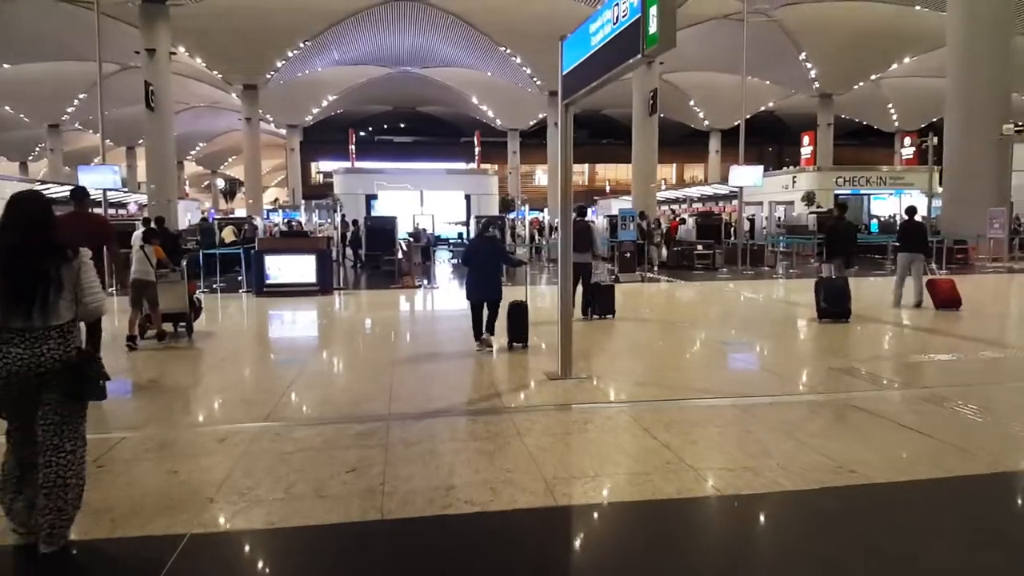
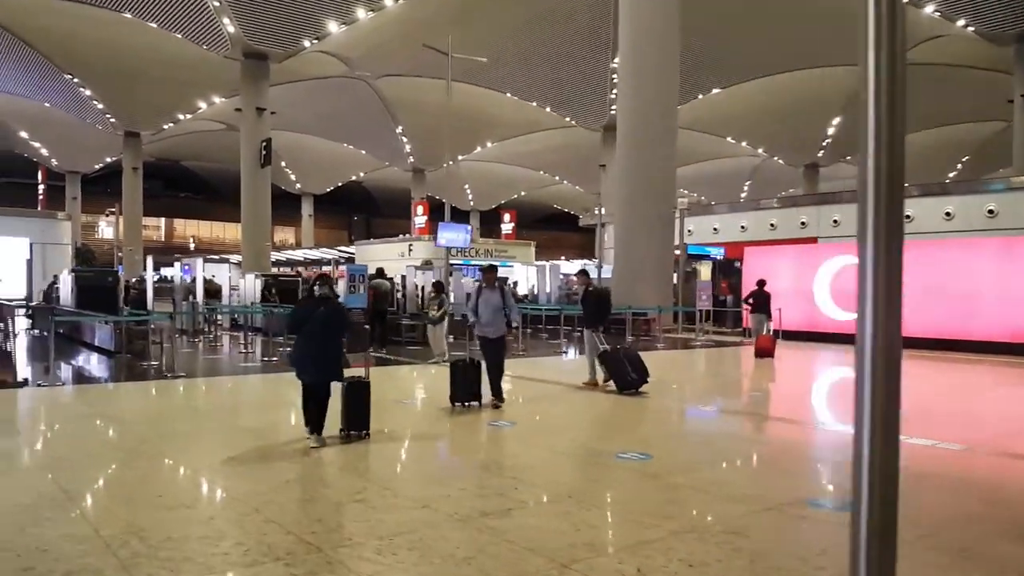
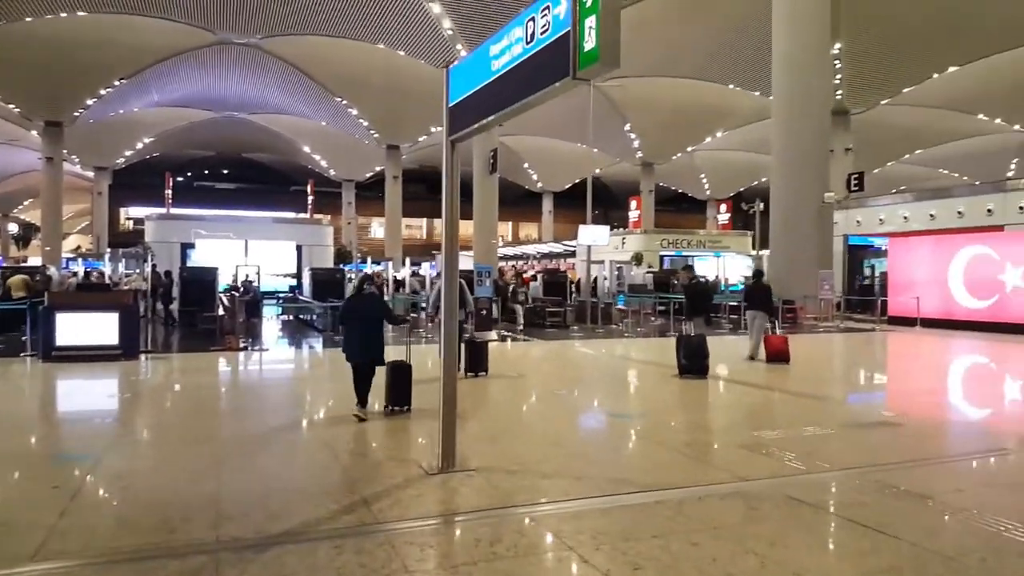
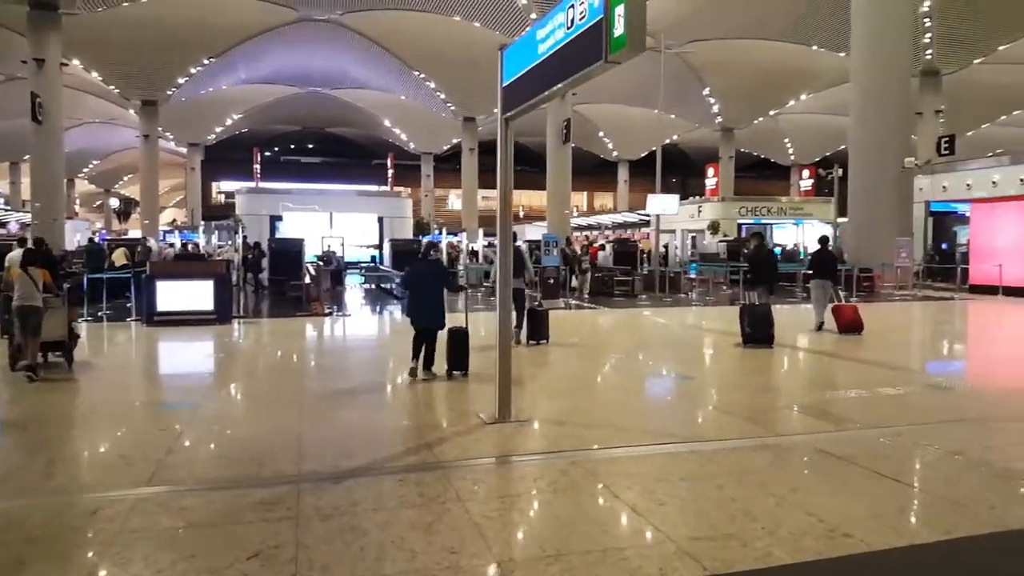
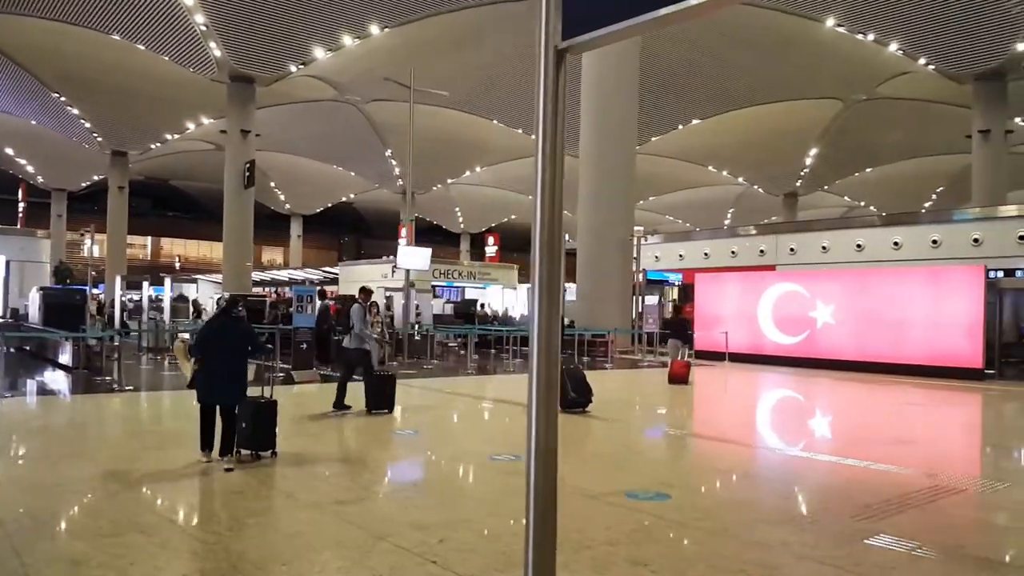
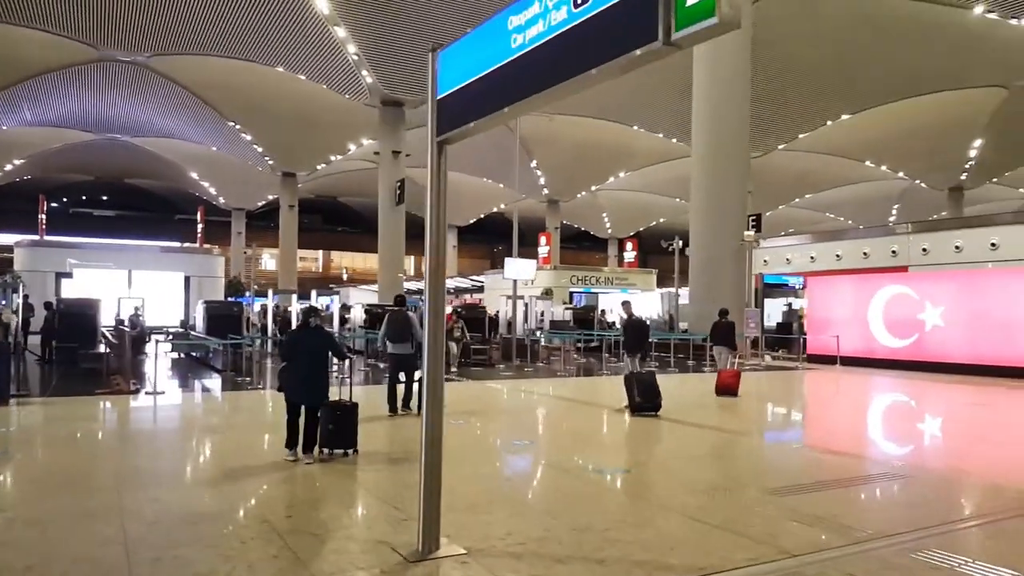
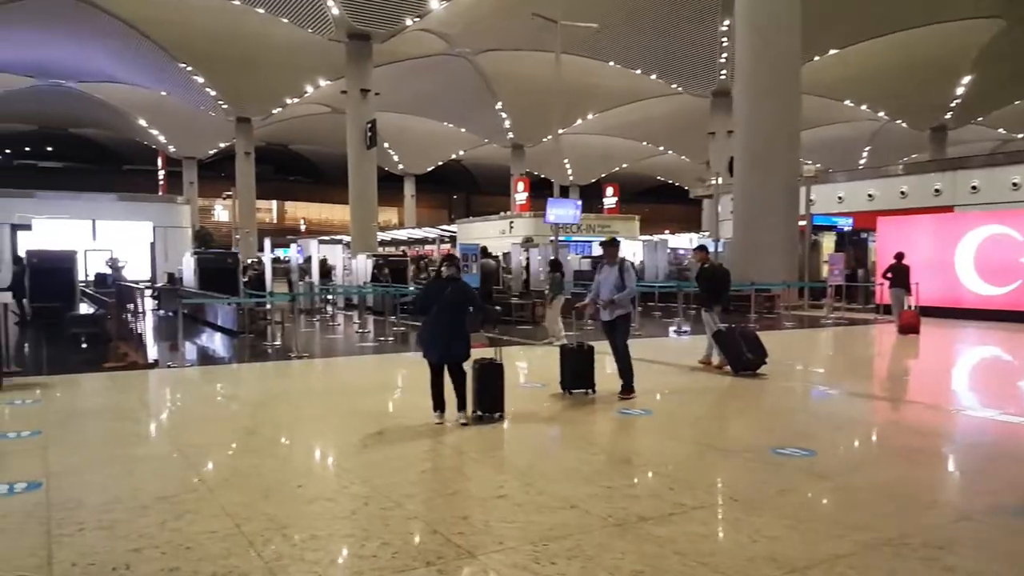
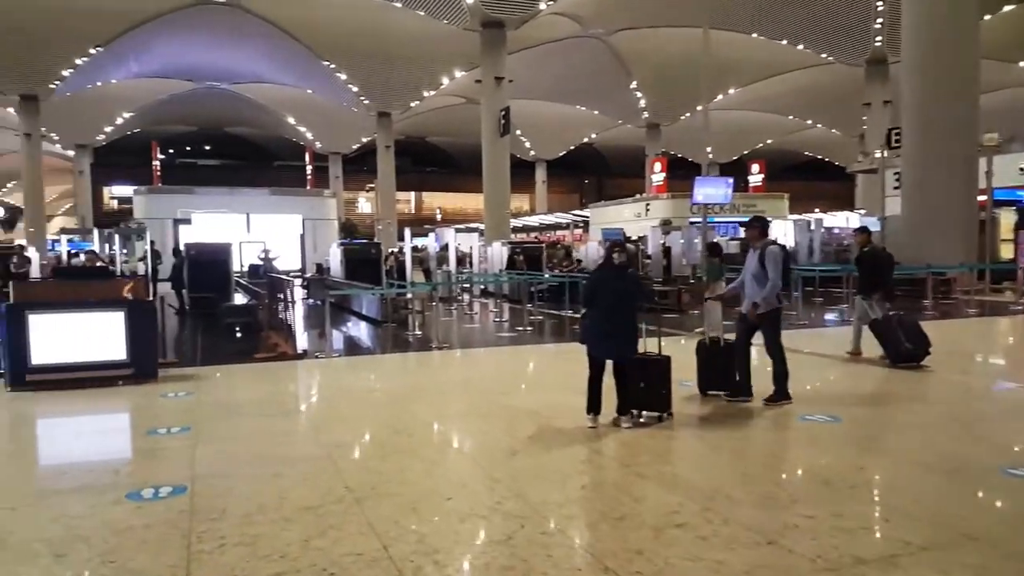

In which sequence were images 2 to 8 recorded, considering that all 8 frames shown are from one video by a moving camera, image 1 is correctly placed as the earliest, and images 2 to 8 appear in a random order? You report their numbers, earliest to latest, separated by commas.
4, 3, 6, 5, 2, 7, 8
